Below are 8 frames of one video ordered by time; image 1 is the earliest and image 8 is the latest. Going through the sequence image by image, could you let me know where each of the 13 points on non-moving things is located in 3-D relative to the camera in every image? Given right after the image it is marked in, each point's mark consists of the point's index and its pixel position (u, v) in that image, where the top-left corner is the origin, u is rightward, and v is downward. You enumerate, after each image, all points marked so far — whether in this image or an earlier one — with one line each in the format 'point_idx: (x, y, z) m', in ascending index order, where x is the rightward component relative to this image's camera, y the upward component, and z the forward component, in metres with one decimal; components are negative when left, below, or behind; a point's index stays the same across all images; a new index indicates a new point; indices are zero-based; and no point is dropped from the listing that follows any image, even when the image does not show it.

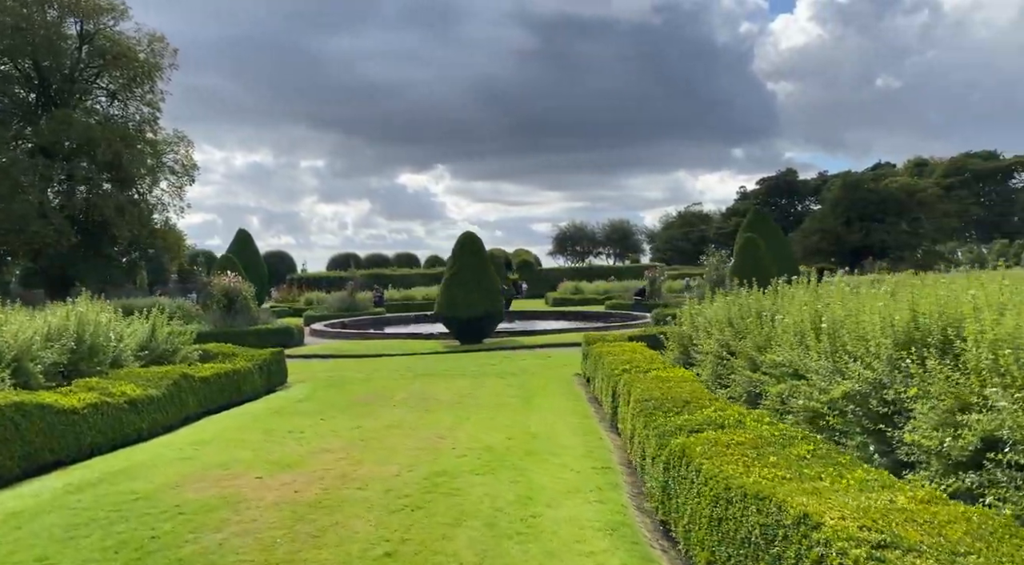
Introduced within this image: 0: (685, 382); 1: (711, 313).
0: (+1.4, -0.8, +5.6) m
1: (+2.5, -0.4, +8.5) m
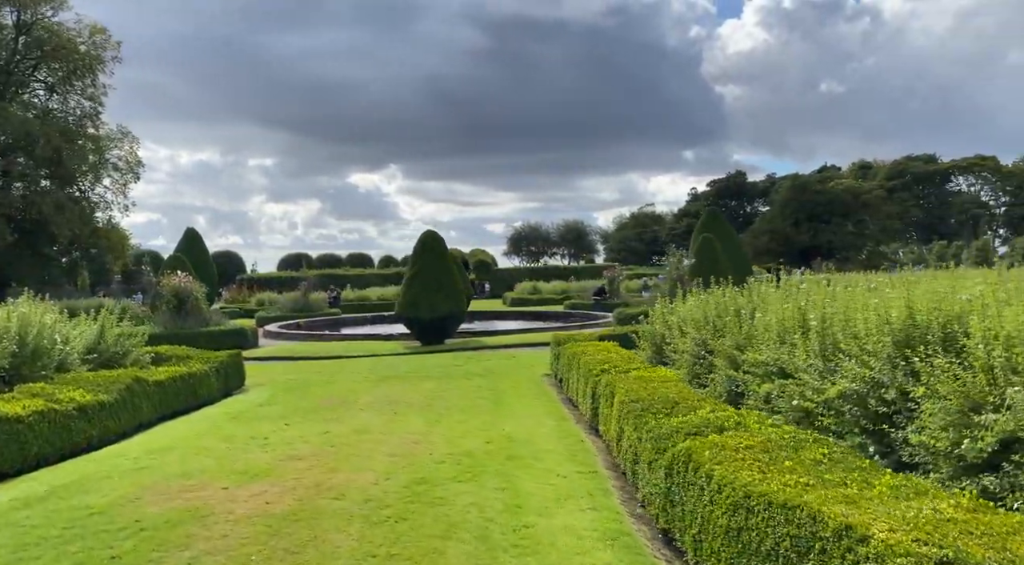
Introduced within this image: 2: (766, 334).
0: (+1.2, -0.7, +5.5) m
1: (+2.1, -0.4, +8.4) m
2: (+2.0, -0.4, +5.6) m
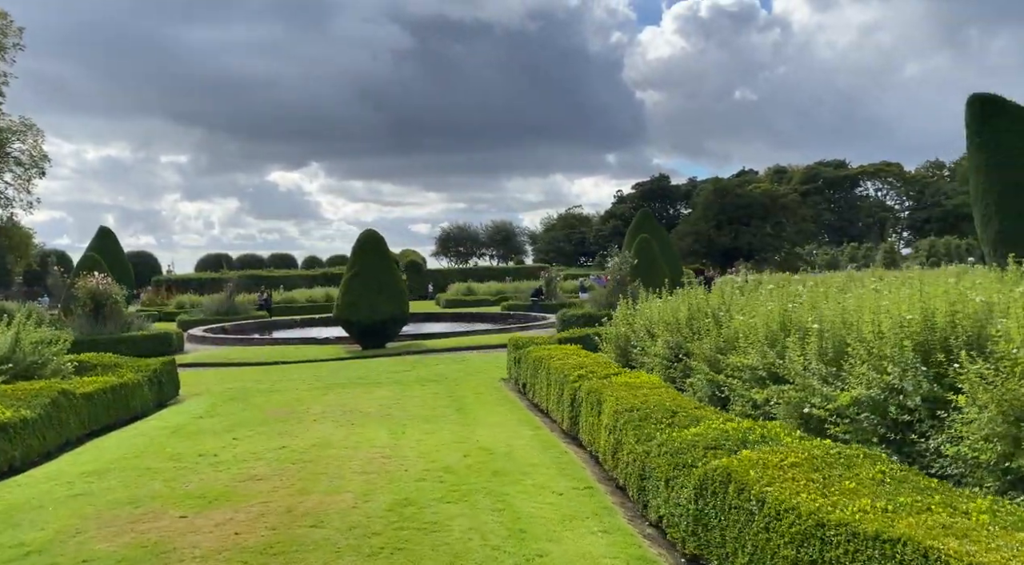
0: (+1.1, -0.8, +5.3) m
1: (+1.7, -0.4, +8.3) m
2: (+1.8, -0.4, +5.5) m
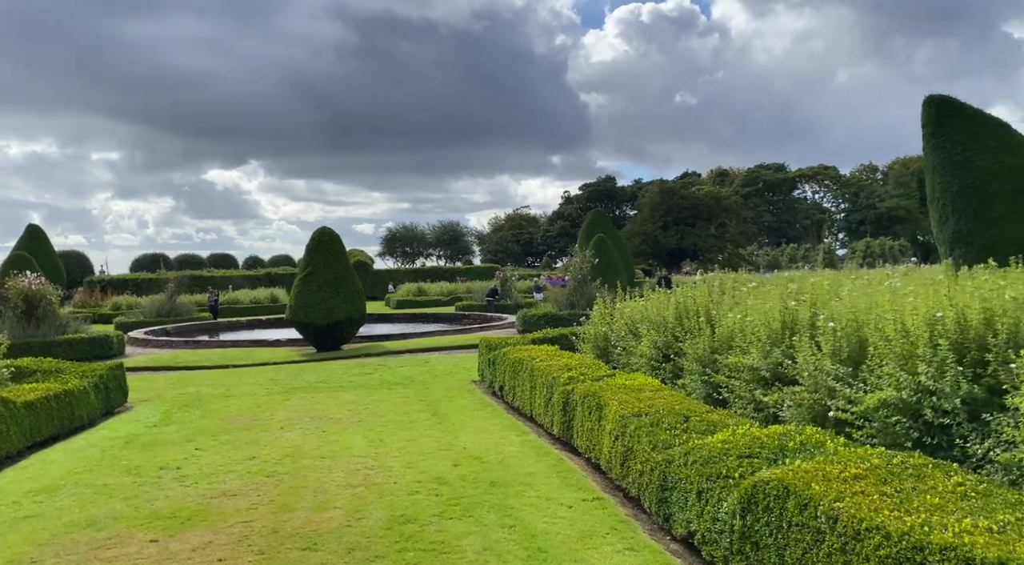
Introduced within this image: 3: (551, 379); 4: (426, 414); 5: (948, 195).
0: (+1.0, -0.7, +5.1) m
1: (+1.5, -0.4, +8.1) m
2: (+1.8, -0.4, +5.3) m
3: (+0.3, -0.9, +6.4) m
4: (-1.0, -1.5, +8.0) m
5: (+9.1, +1.9, +14.9) m
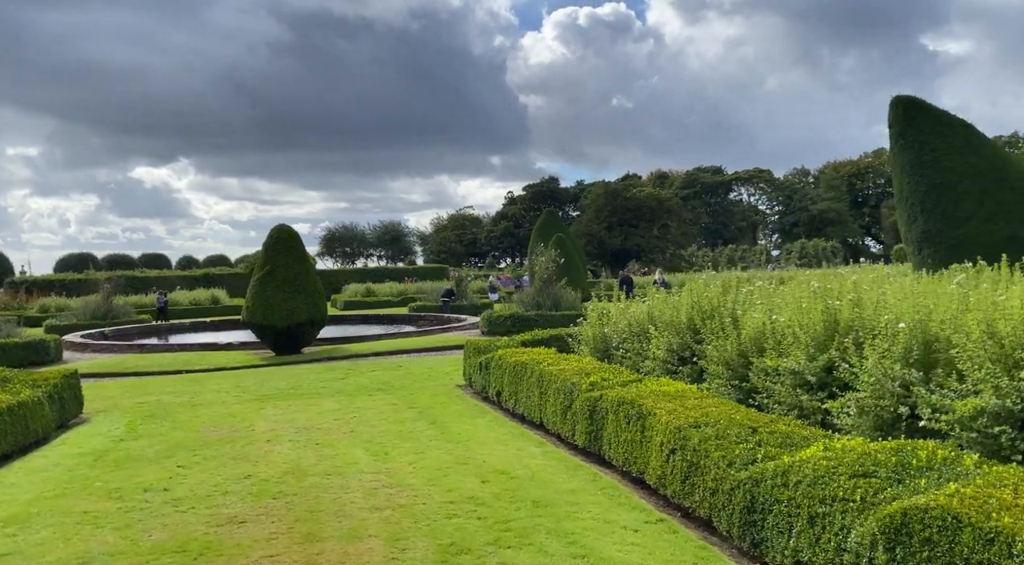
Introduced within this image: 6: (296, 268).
0: (+1.3, -0.7, +4.7) m
1: (+1.5, -0.4, +7.8) m
2: (+2.0, -0.4, +5.1) m
3: (+0.5, -0.9, +6.0) m
4: (-0.9, -1.5, +7.5) m
5: (+8.6, +1.9, +15.1) m
6: (-5.3, +0.4, +17.4) m
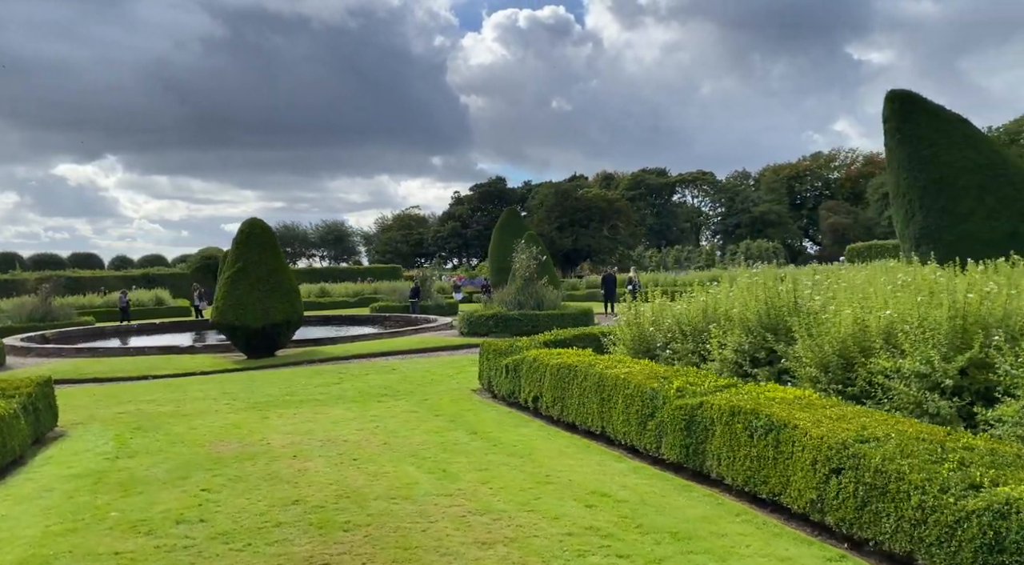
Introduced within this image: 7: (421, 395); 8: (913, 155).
0: (+1.9, -0.7, +4.2) m
1: (+1.9, -0.3, +7.3) m
2: (+2.6, -0.4, +4.6) m
3: (+1.0, -0.8, +5.5) m
4: (-0.5, -1.4, +6.8) m
5: (+8.5, +2.0, +15.0) m
6: (-5.4, +0.4, +16.4) m
7: (-1.2, -1.6, +9.8) m
8: (+8.6, +2.7, +15.2) m
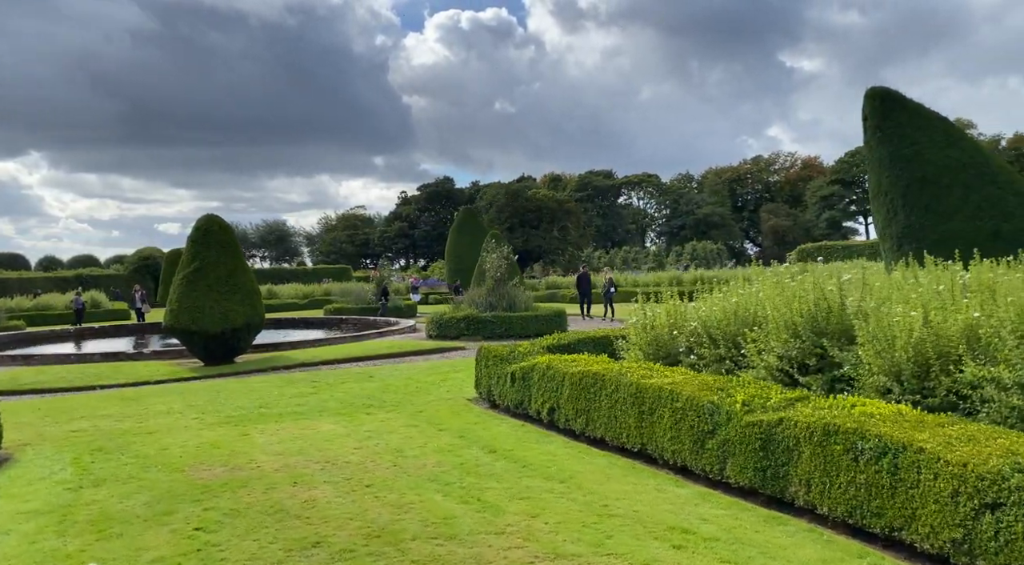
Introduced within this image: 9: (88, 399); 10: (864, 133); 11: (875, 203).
0: (+2.2, -0.7, +3.7) m
1: (+2.0, -0.3, +6.8) m
2: (+2.9, -0.4, +4.1) m
3: (+1.3, -0.8, +4.9) m
4: (-0.3, -1.5, +6.2) m
5: (+8.1, +2.0, +15.0) m
6: (-5.9, +0.3, +15.4) m
7: (-1.2, -1.6, +9.1) m
8: (+8.1, +2.7, +15.1) m
9: (-7.0, -2.0, +12.1) m
10: (+7.9, +3.3, +15.9) m
11: (+8.0, +1.7, +15.6) m
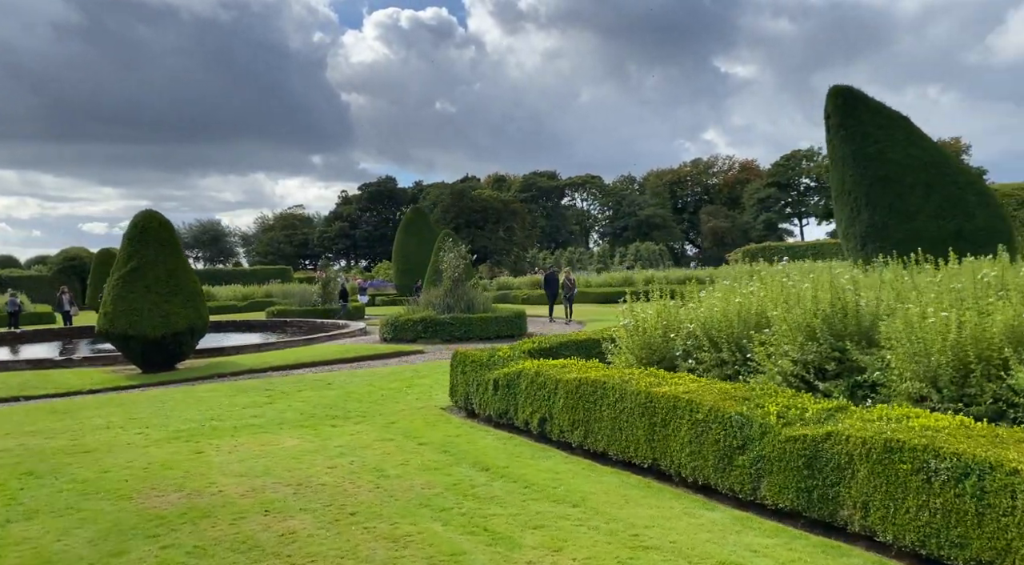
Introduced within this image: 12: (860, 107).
0: (+2.4, -0.7, +3.3) m
1: (+1.9, -0.3, +6.4) m
2: (+3.0, -0.4, +3.8) m
3: (+1.4, -0.8, +4.5) m
4: (-0.3, -1.5, +5.6) m
5: (+7.4, +2.0, +15.0) m
6: (-6.6, +0.3, +14.3) m
7: (-1.5, -1.6, +8.4) m
8: (+7.4, +2.7, +15.2) m
9: (-7.5, -2.0, +11.0) m
10: (+7.1, +3.3, +15.9) m
11: (+7.2, +1.7, +15.6) m
12: (+7.6, +3.7, +15.4) m
